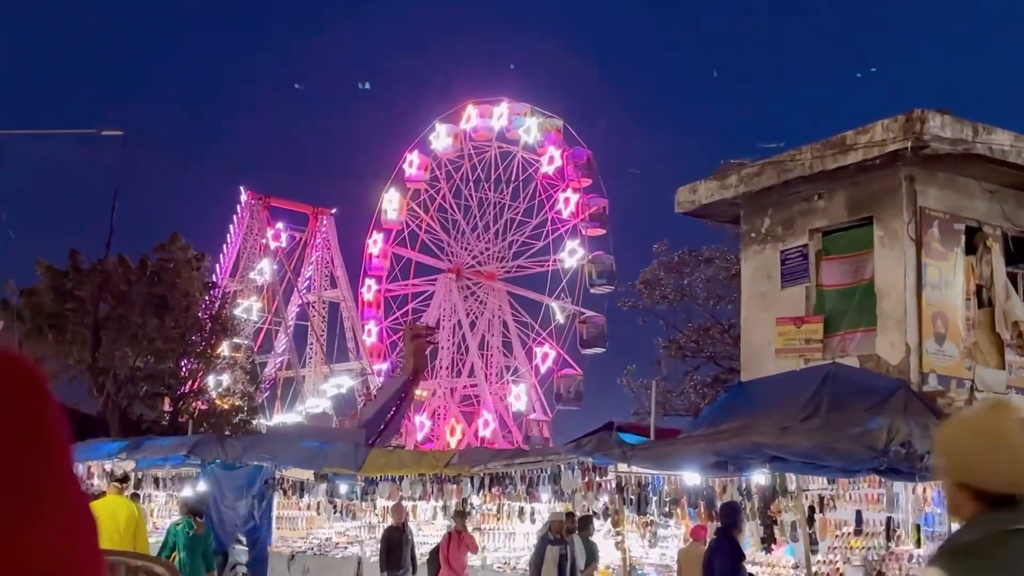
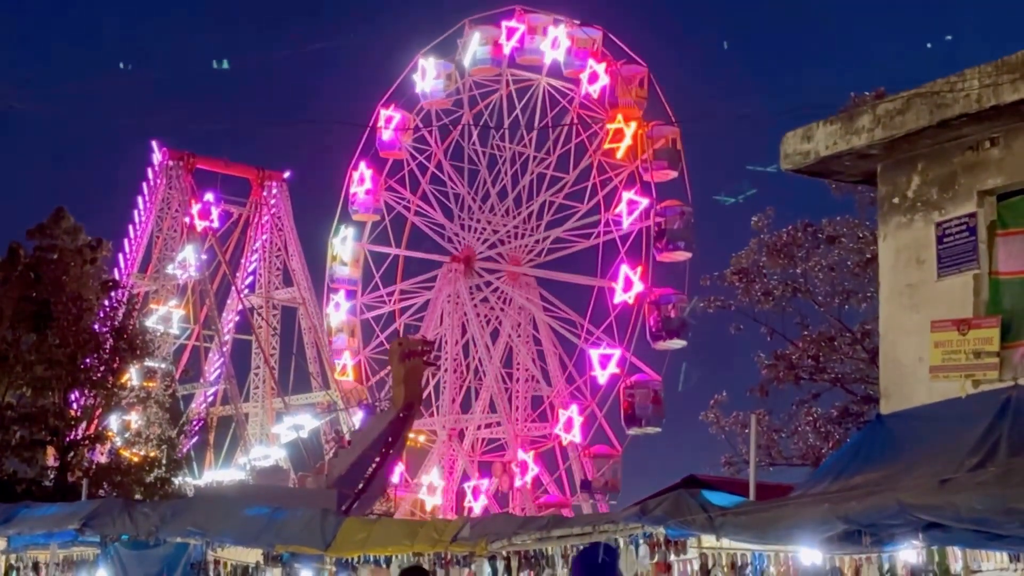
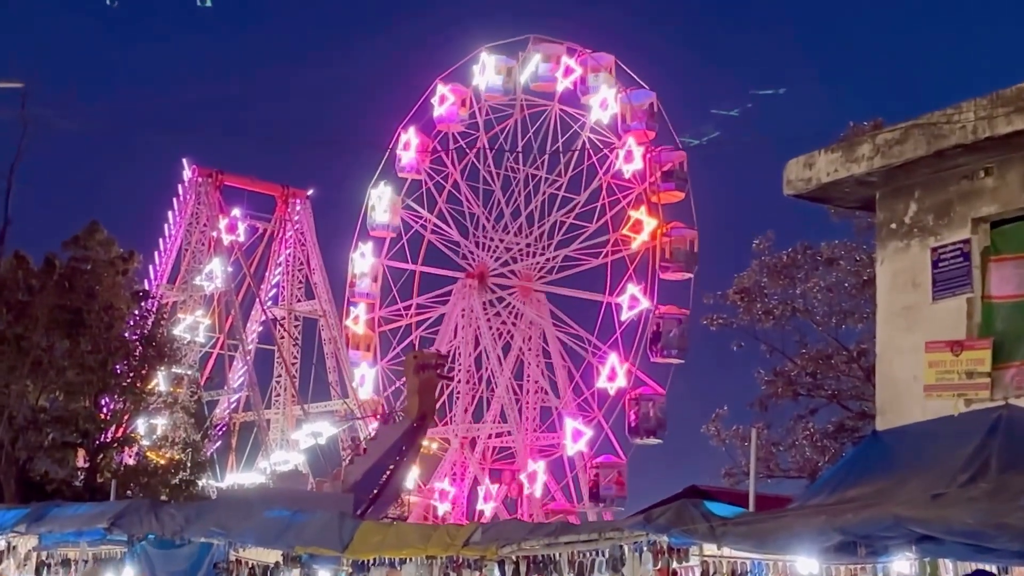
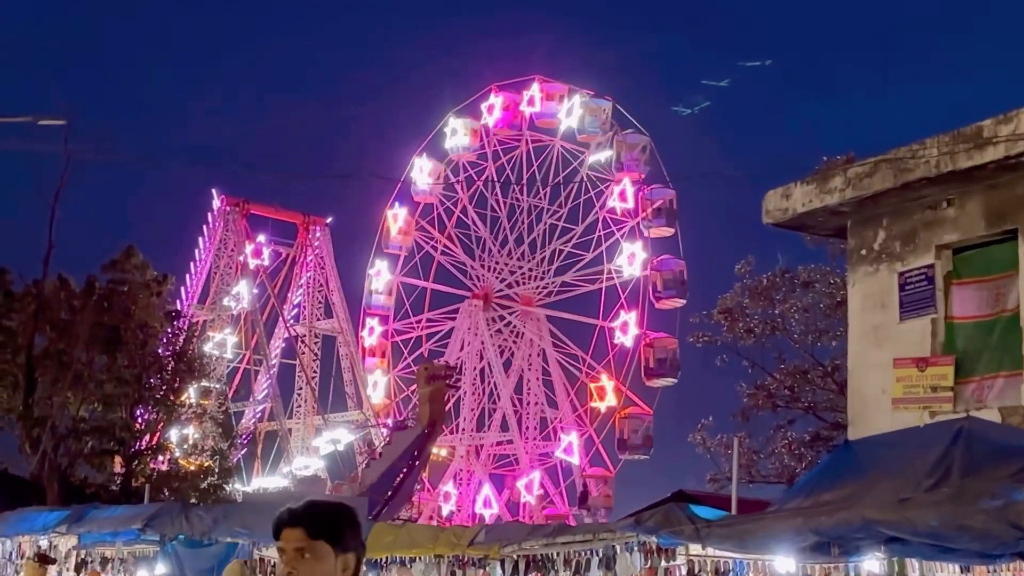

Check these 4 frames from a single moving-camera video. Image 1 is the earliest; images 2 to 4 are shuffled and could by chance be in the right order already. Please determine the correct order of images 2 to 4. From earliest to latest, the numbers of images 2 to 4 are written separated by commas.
4, 3, 2
